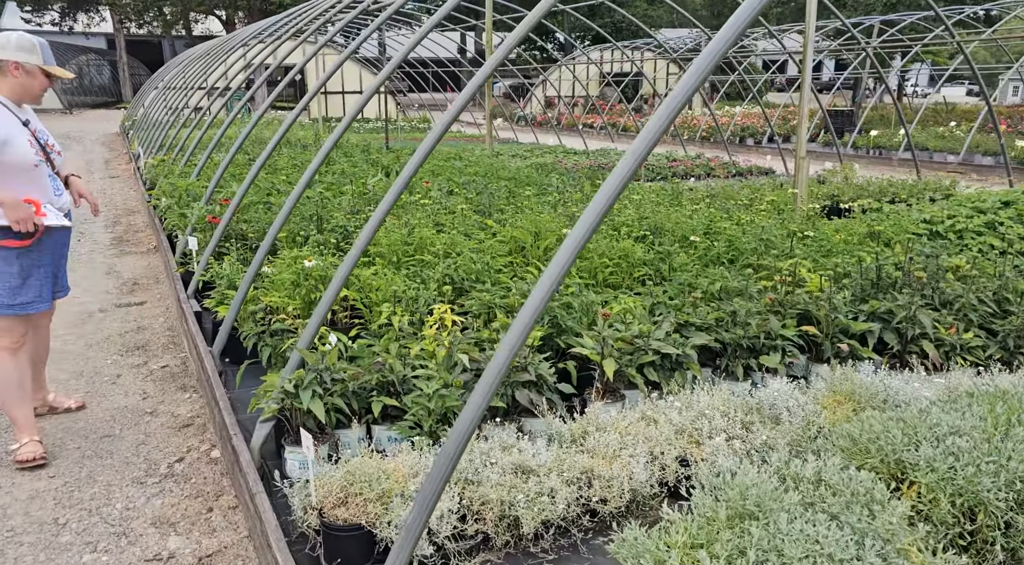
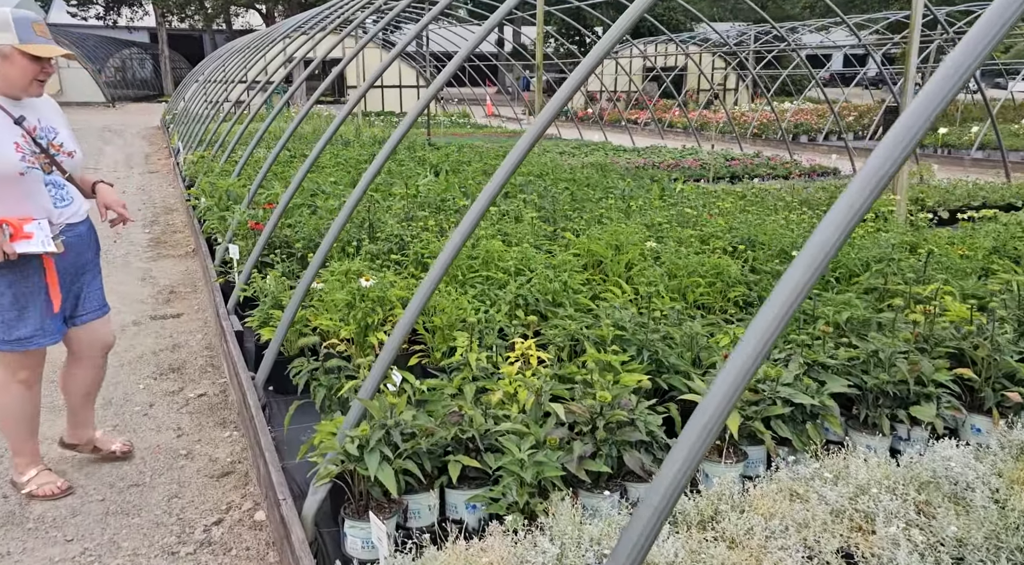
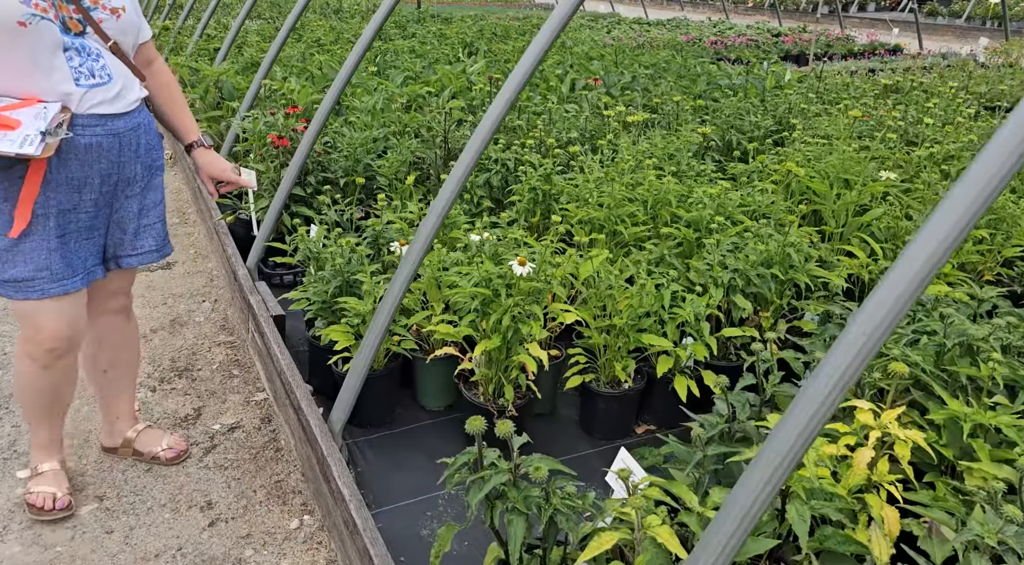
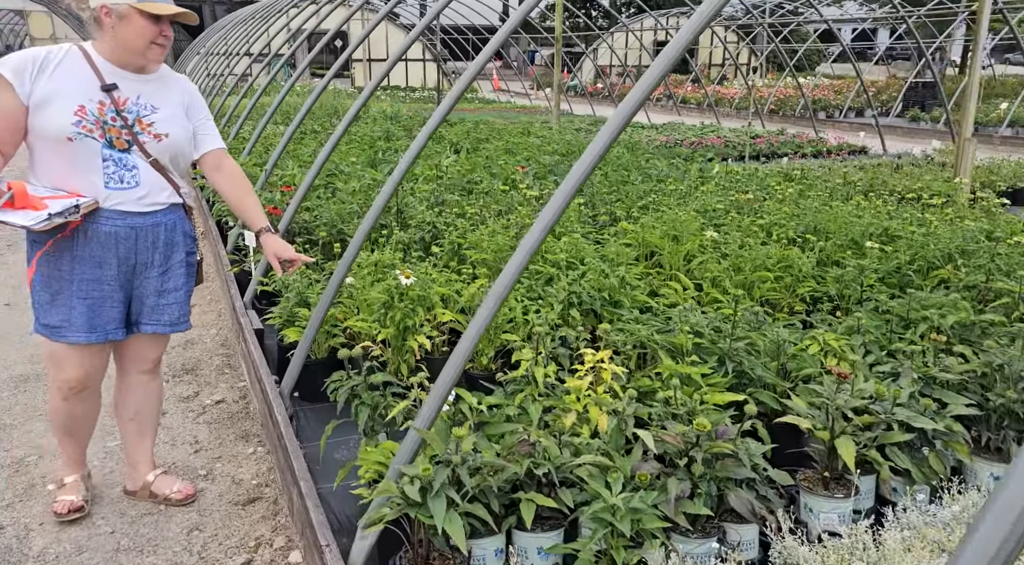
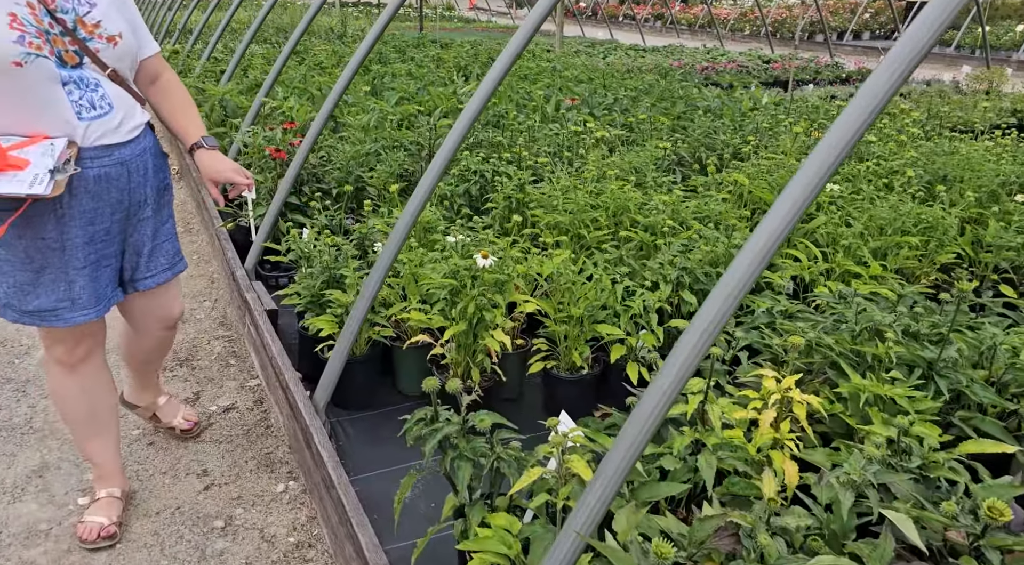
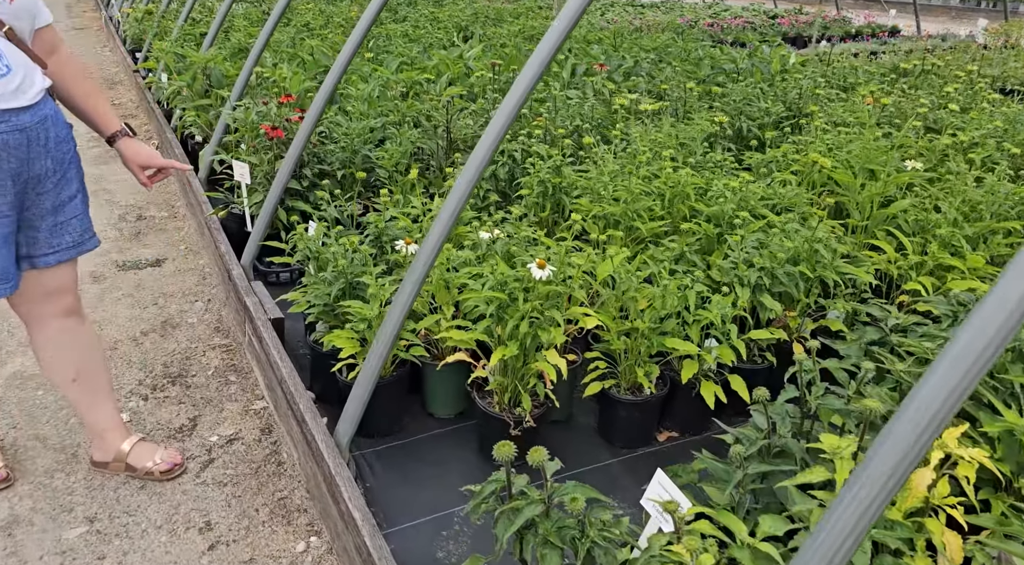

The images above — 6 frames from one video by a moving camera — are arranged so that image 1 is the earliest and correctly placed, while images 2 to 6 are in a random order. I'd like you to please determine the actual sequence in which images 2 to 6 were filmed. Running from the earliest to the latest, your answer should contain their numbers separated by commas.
2, 4, 5, 3, 6
